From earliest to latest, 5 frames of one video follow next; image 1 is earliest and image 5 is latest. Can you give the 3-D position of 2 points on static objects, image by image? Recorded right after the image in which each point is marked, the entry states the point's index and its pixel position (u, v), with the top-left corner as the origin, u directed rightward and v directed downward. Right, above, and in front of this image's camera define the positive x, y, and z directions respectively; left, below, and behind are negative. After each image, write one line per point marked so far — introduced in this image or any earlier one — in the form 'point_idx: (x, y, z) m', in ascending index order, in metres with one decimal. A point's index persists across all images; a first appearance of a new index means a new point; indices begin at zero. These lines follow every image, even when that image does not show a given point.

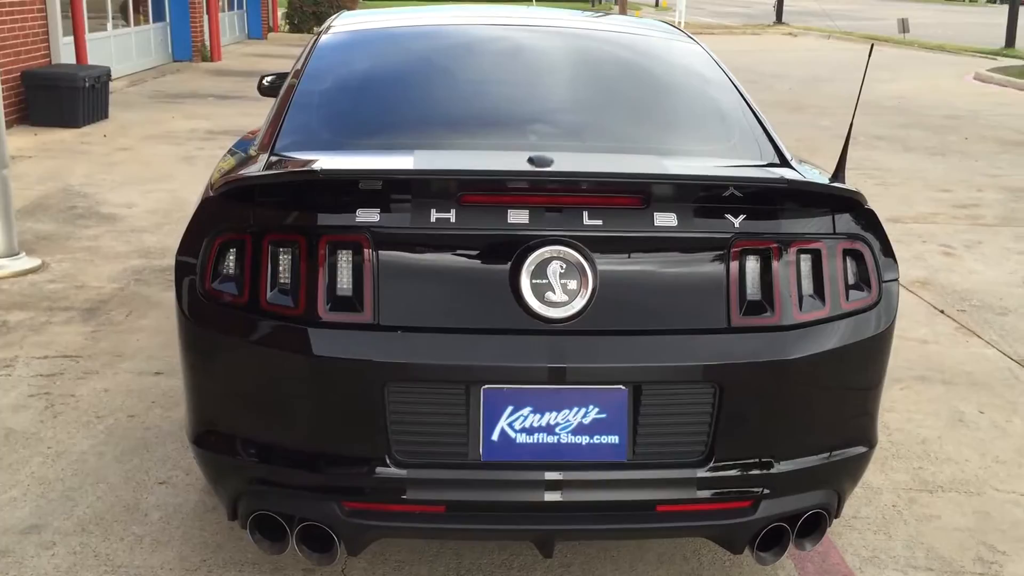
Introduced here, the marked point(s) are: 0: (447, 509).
0: (-0.1, -0.5, +2.2) m
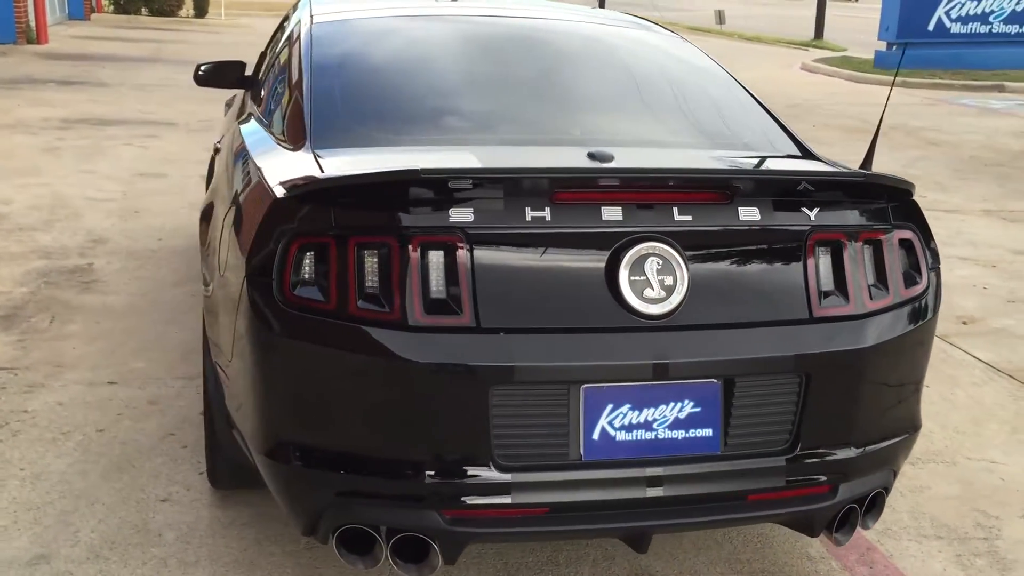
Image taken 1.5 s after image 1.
0: (+0.1, -0.5, +2.2) m
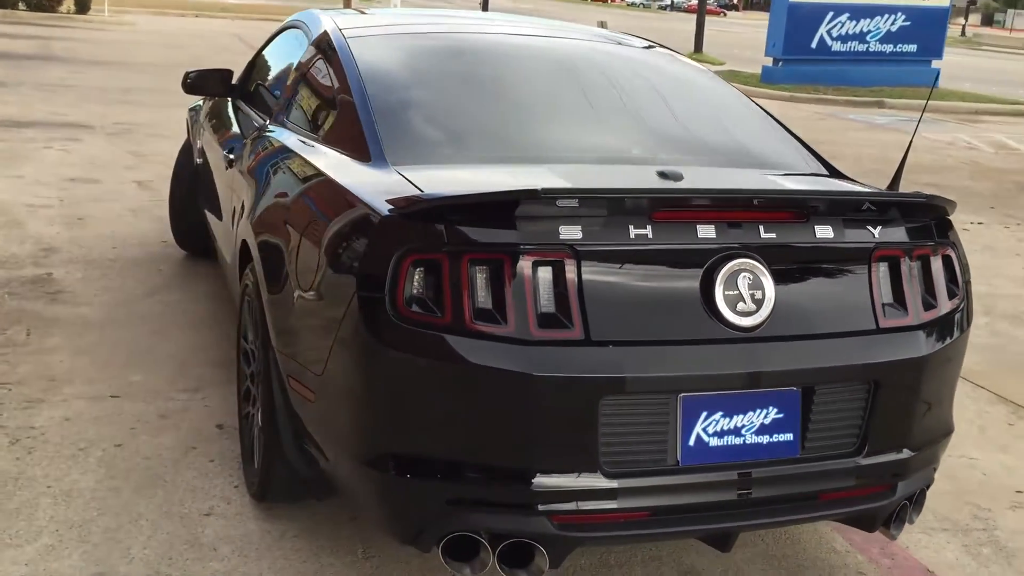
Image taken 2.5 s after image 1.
0: (+0.3, -0.5, +2.3) m
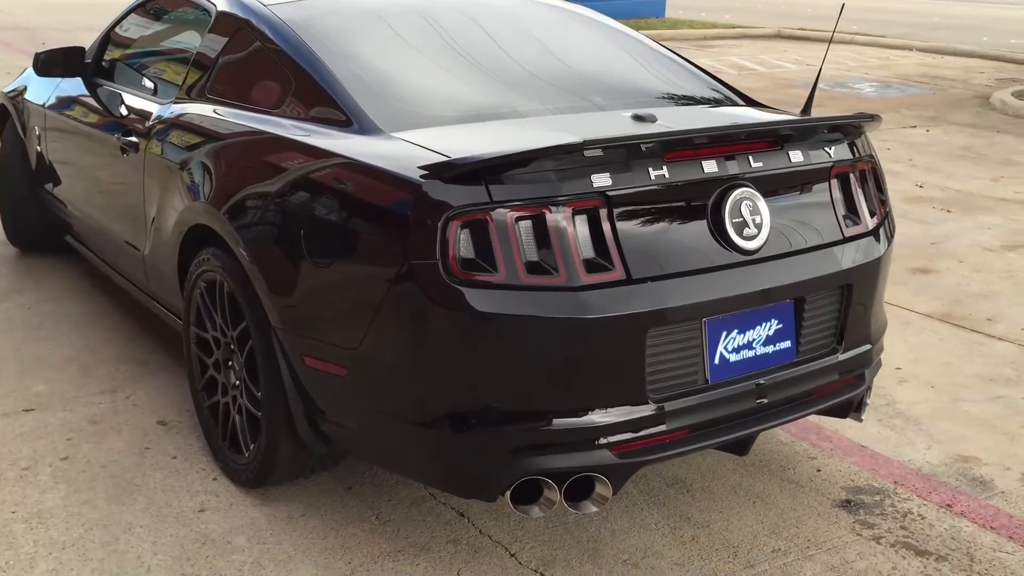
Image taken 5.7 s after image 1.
0: (+0.4, -0.4, +2.5) m
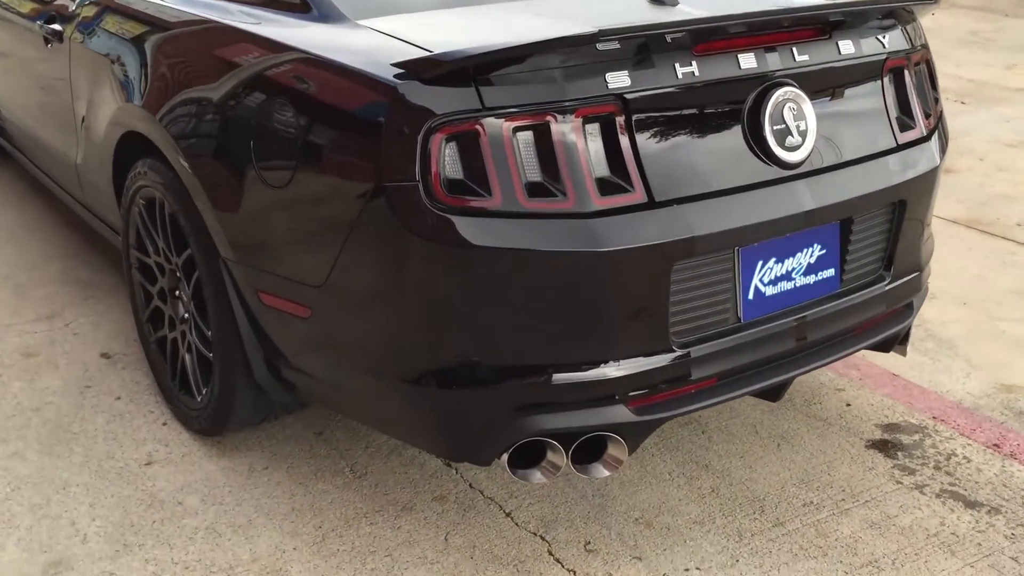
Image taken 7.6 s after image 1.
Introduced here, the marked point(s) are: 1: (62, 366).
0: (+0.4, -0.2, +2.1) m
1: (-1.3, -0.2, +3.0) m
